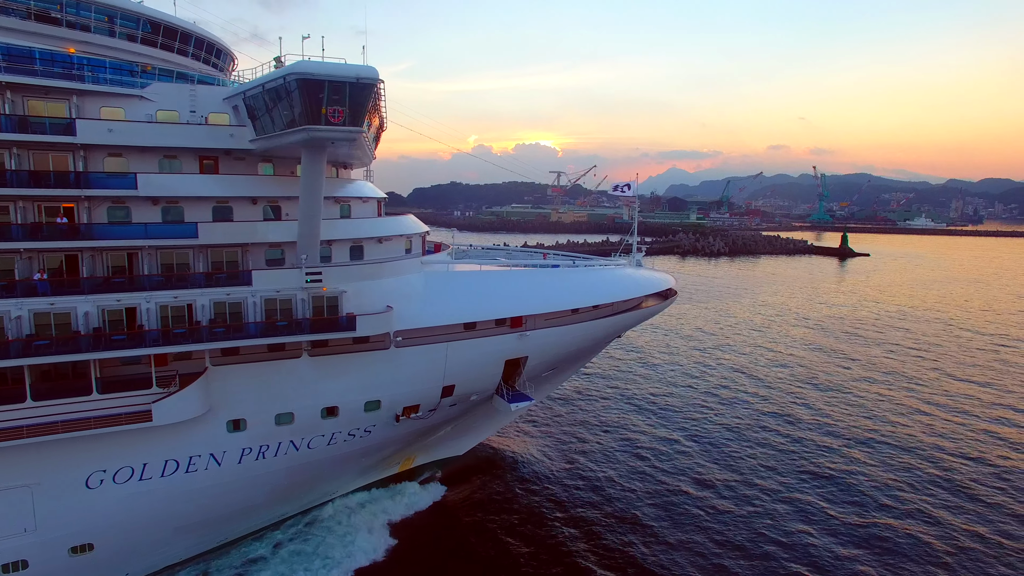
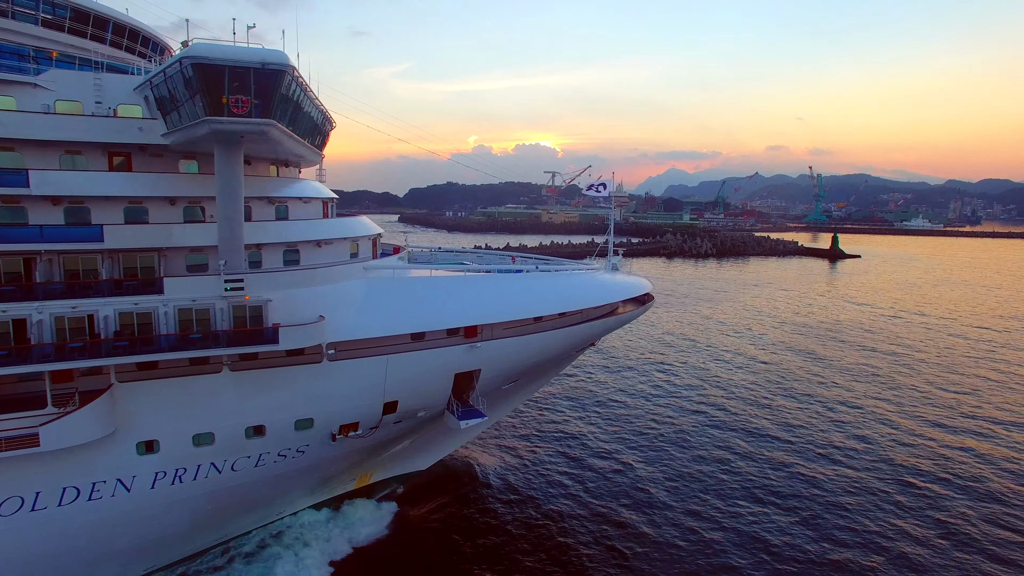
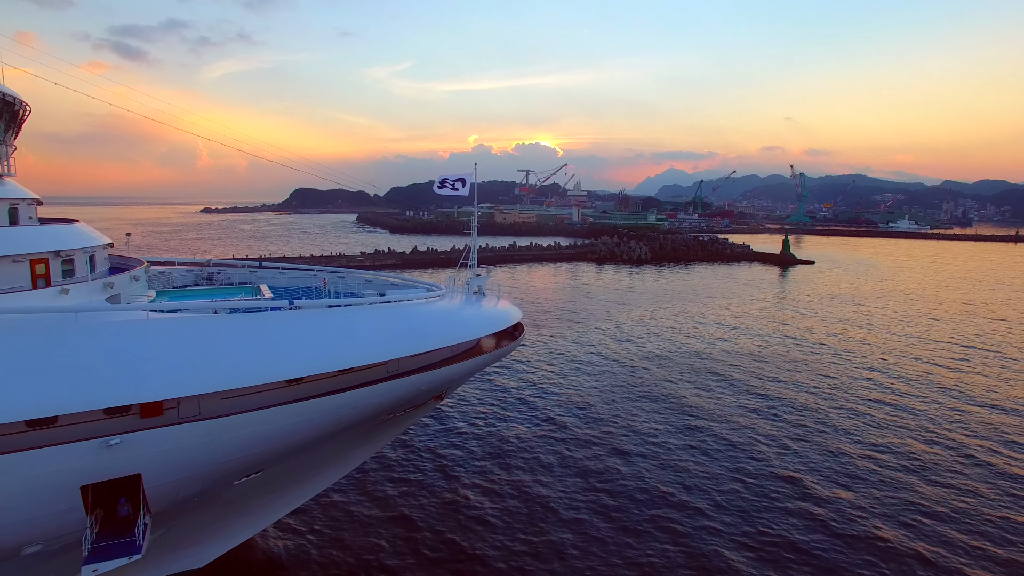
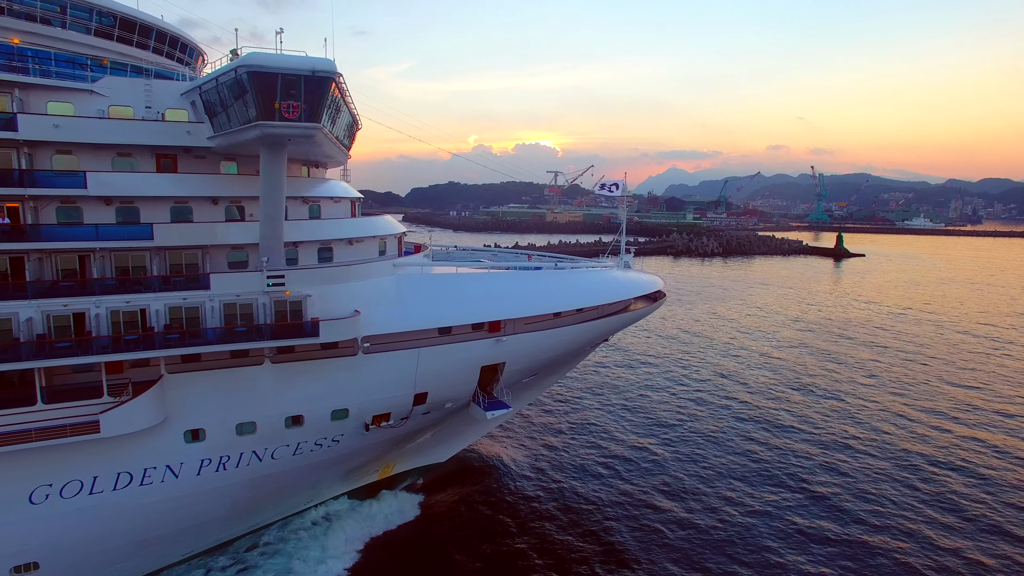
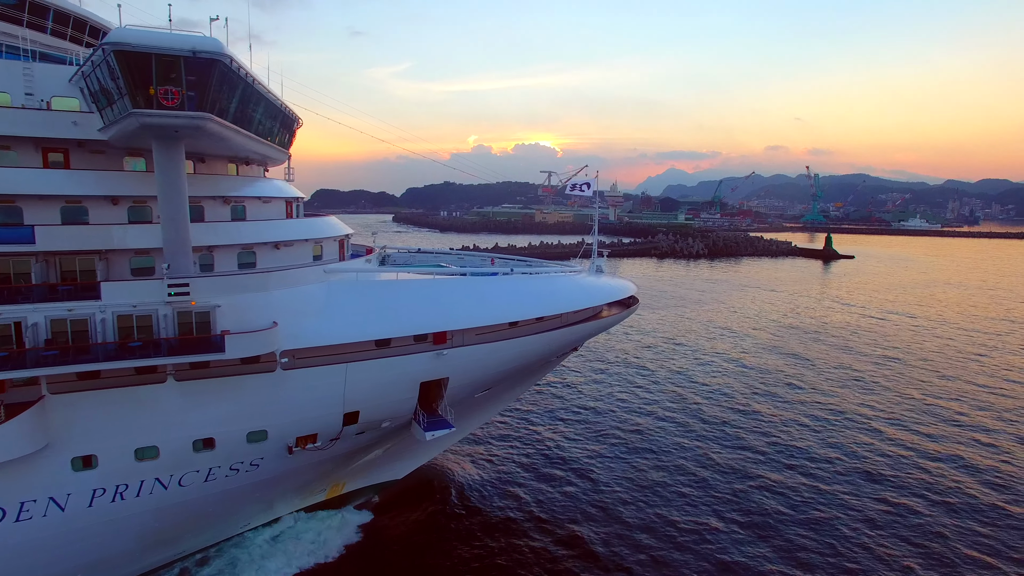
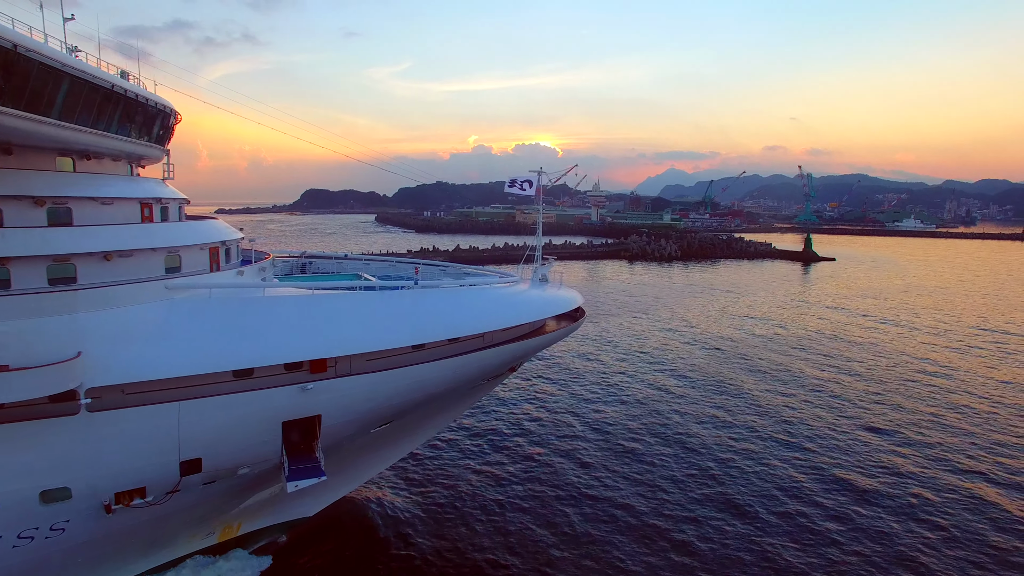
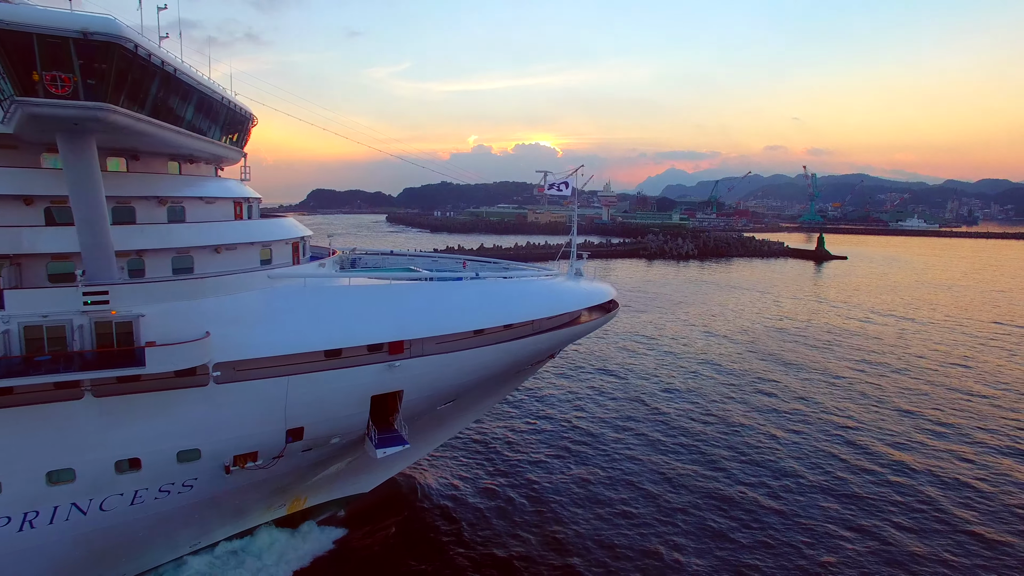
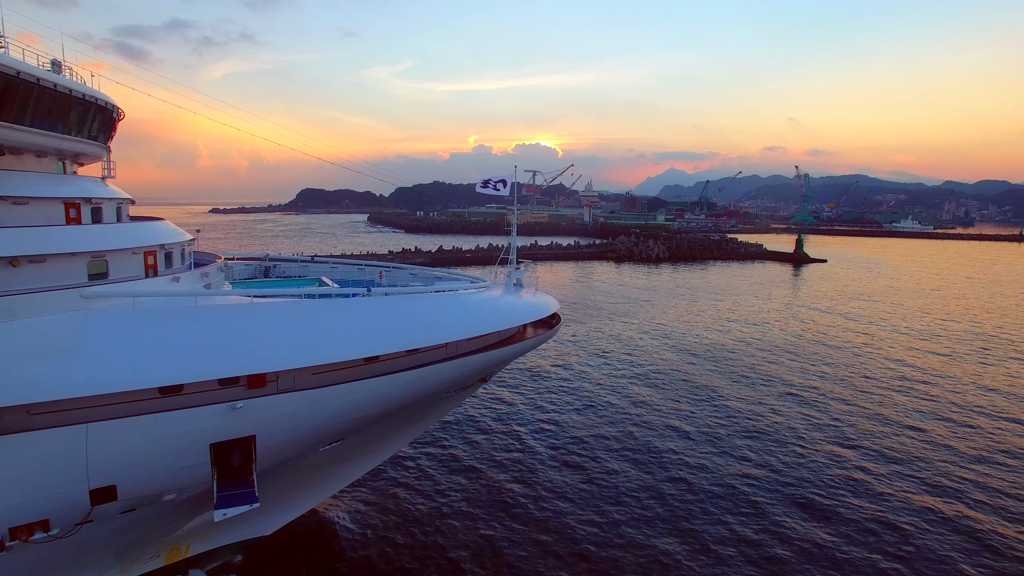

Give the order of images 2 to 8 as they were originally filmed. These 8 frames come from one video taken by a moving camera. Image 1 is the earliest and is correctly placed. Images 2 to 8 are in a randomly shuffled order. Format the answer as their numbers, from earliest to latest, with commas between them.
4, 2, 5, 7, 6, 8, 3
